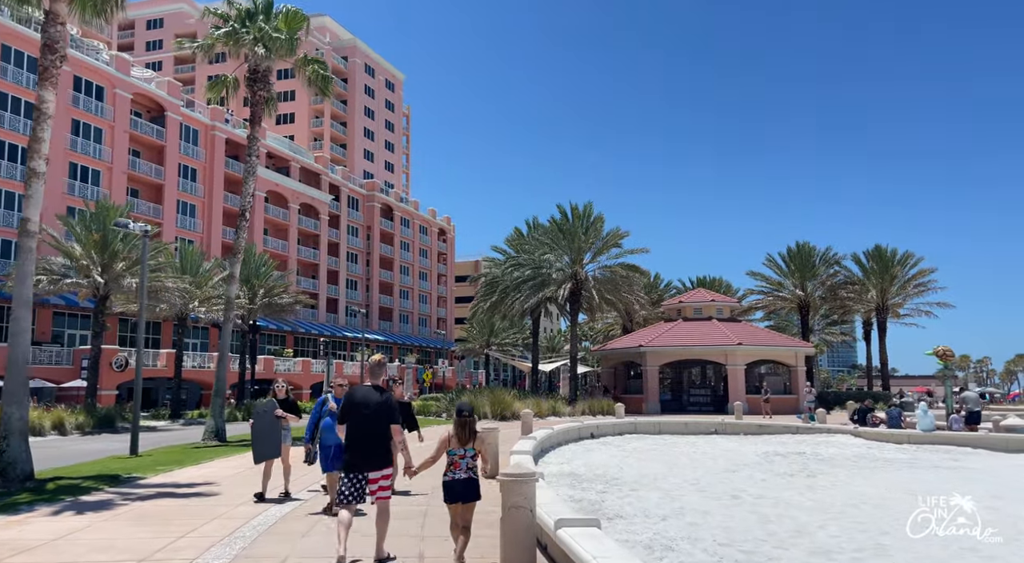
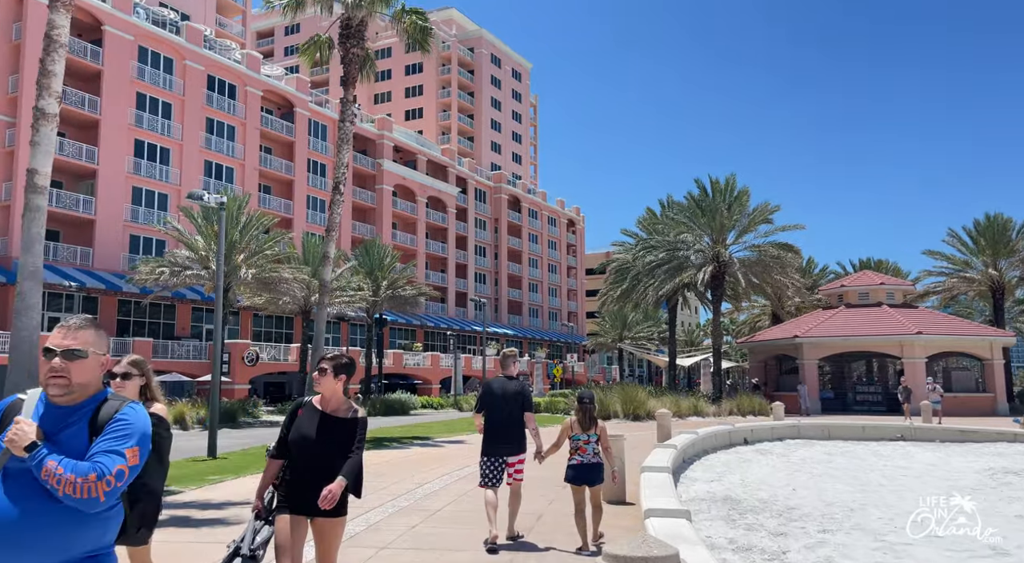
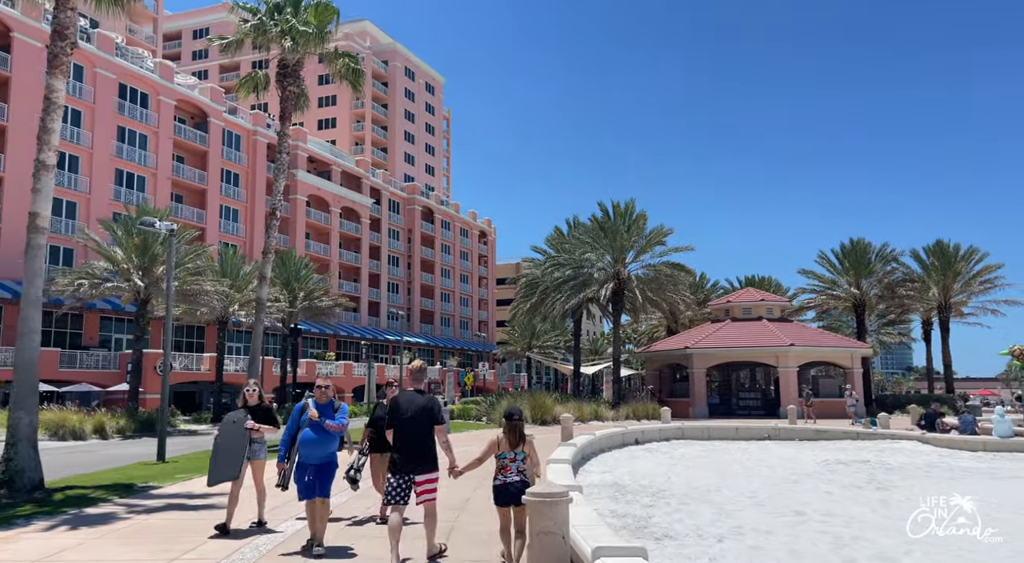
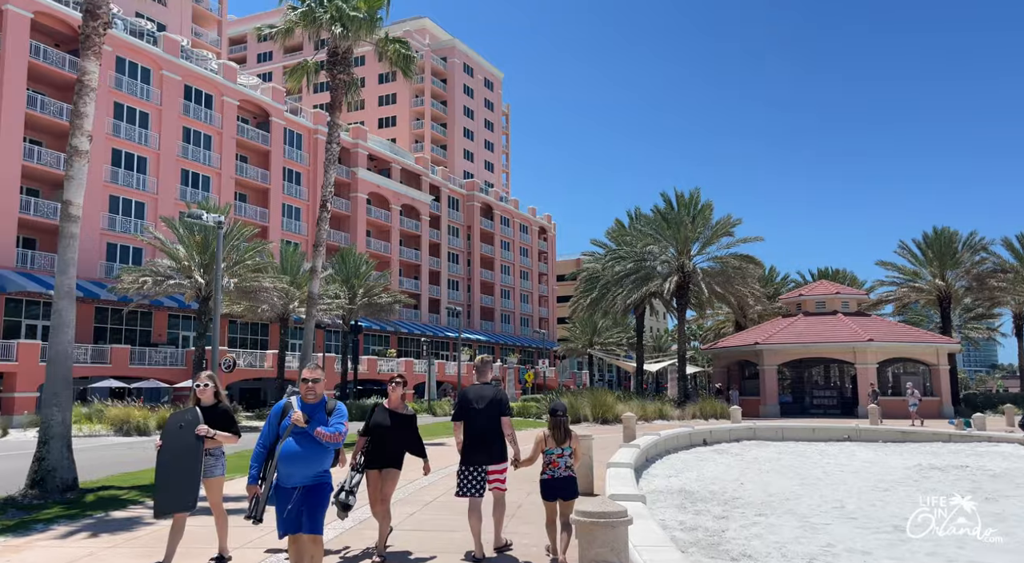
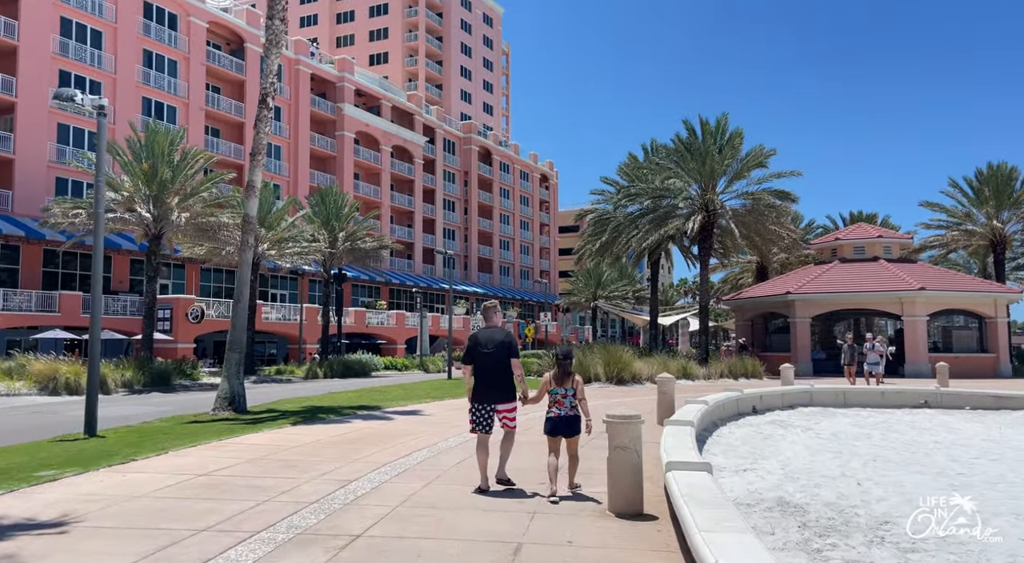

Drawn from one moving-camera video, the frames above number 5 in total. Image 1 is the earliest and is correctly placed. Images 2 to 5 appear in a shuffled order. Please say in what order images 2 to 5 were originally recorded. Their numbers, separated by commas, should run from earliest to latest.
3, 4, 2, 5
